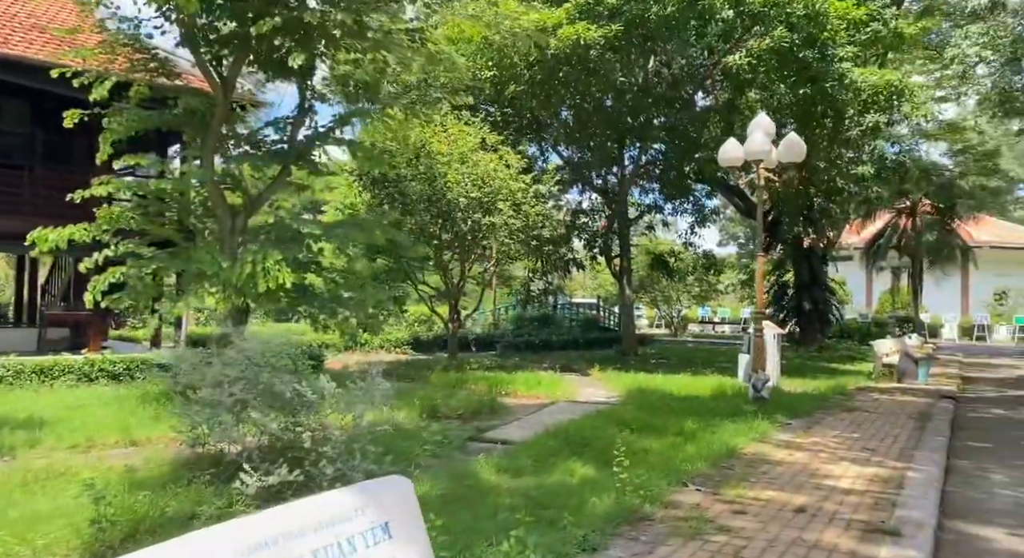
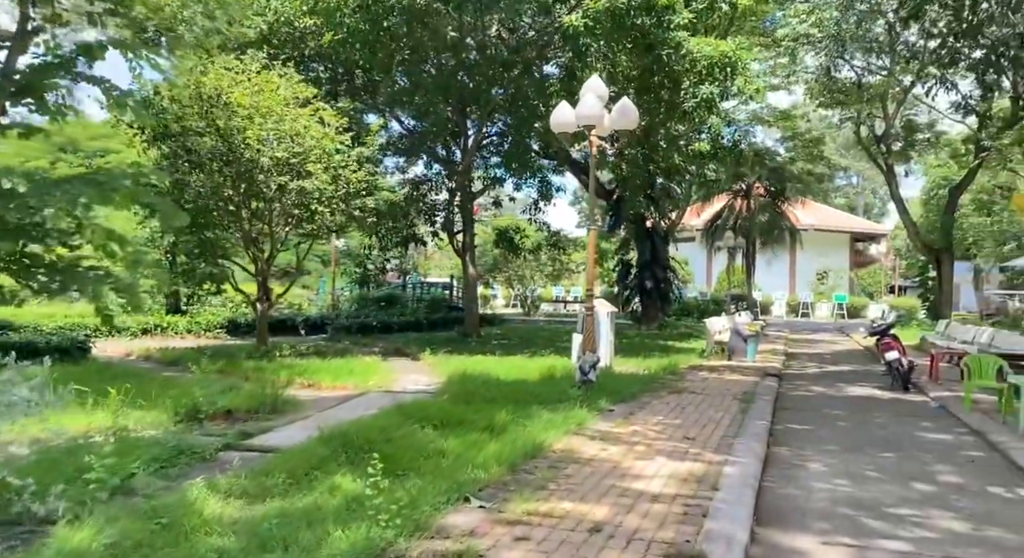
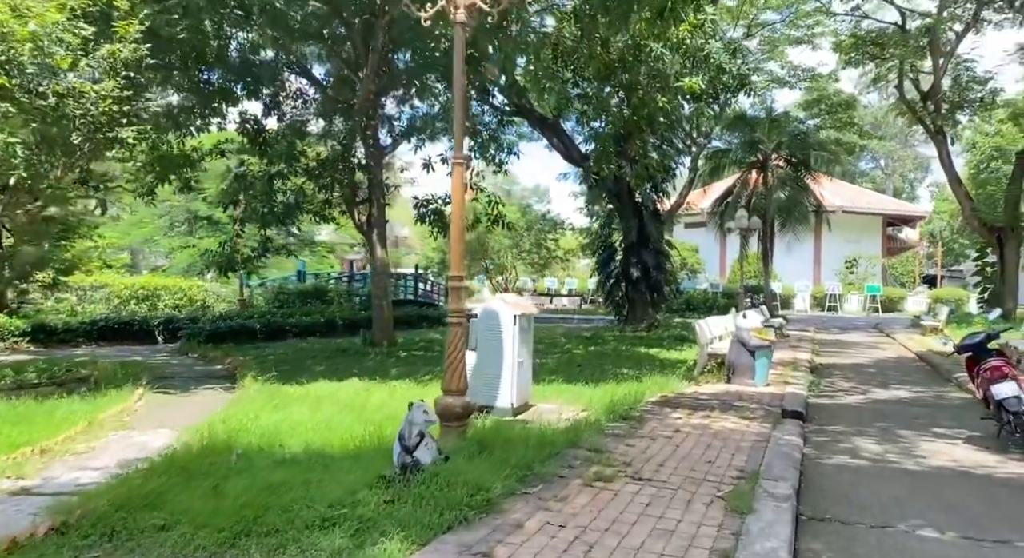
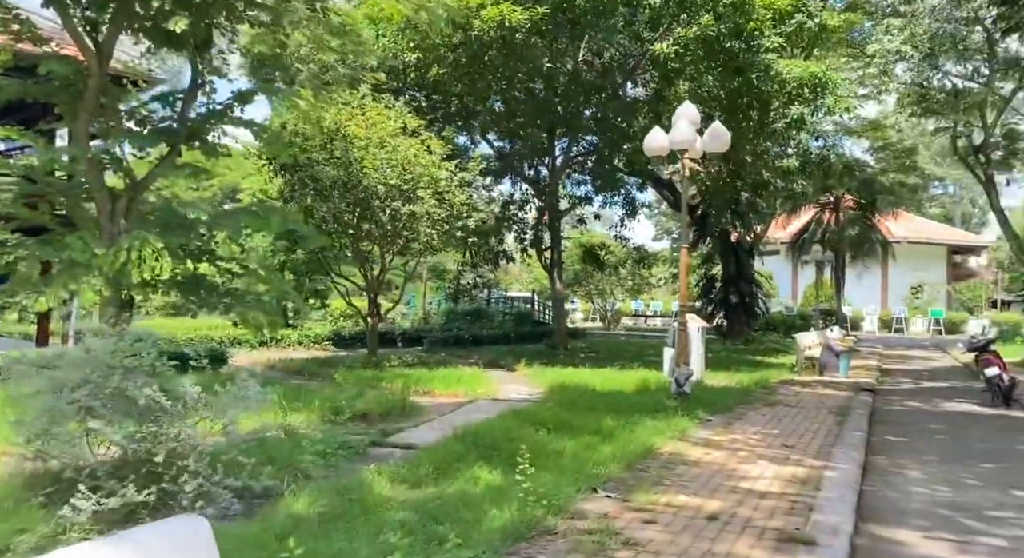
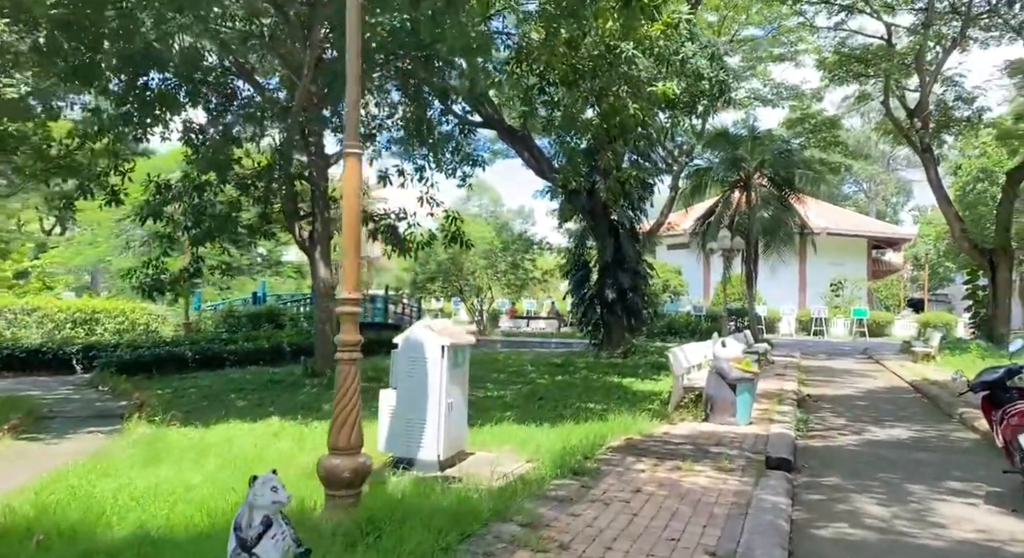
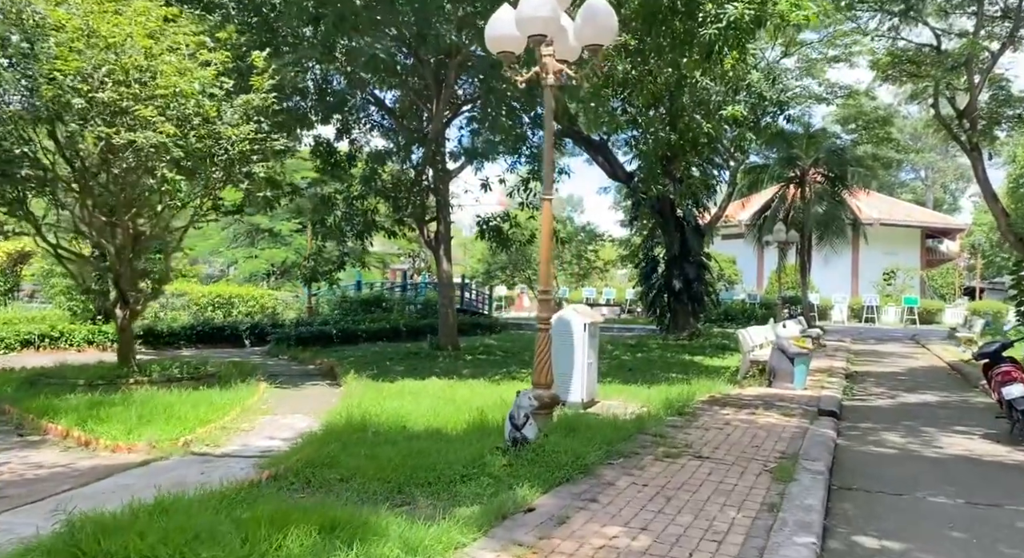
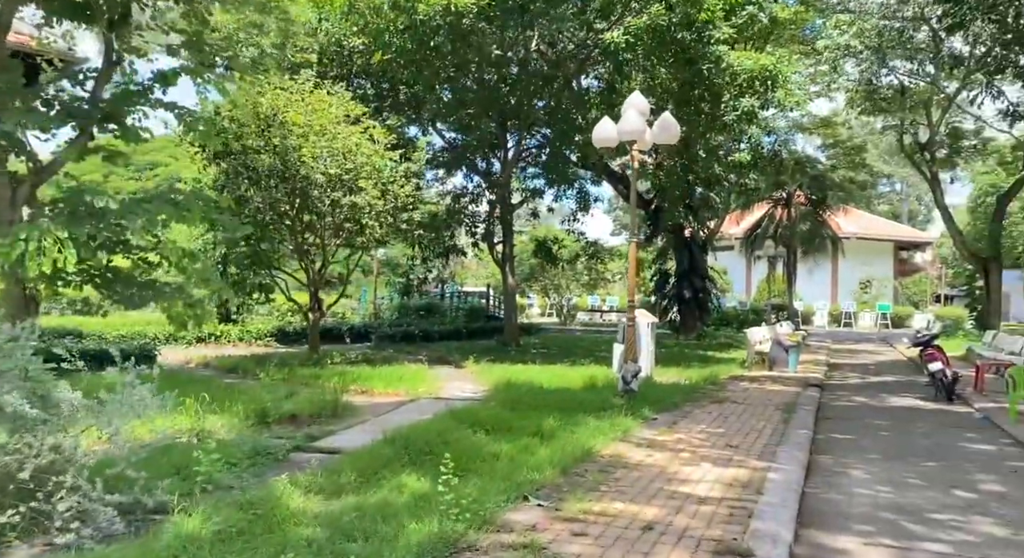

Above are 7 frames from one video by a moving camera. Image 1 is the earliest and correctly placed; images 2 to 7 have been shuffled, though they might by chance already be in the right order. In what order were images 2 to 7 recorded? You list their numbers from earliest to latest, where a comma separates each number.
4, 7, 2, 6, 3, 5
